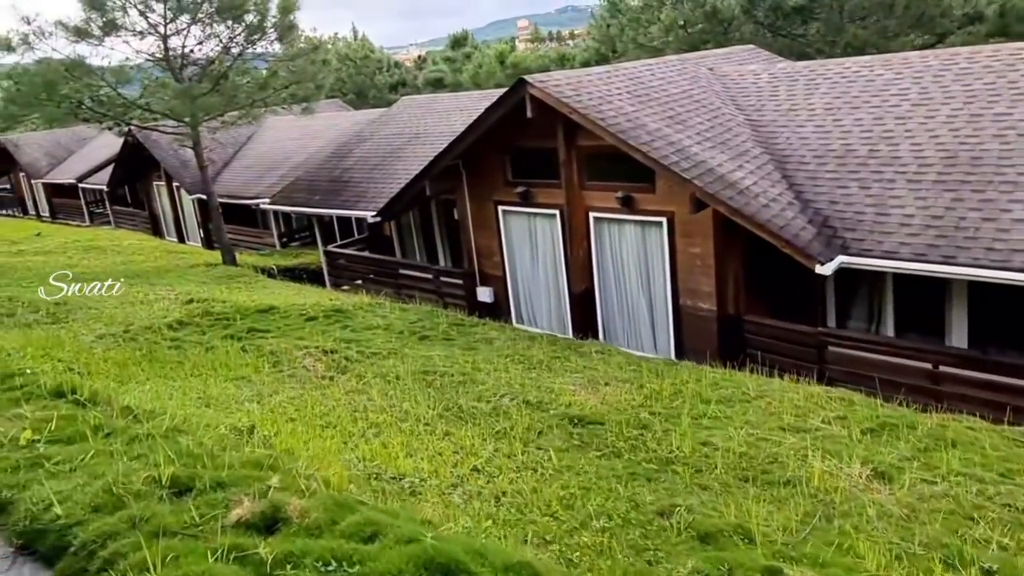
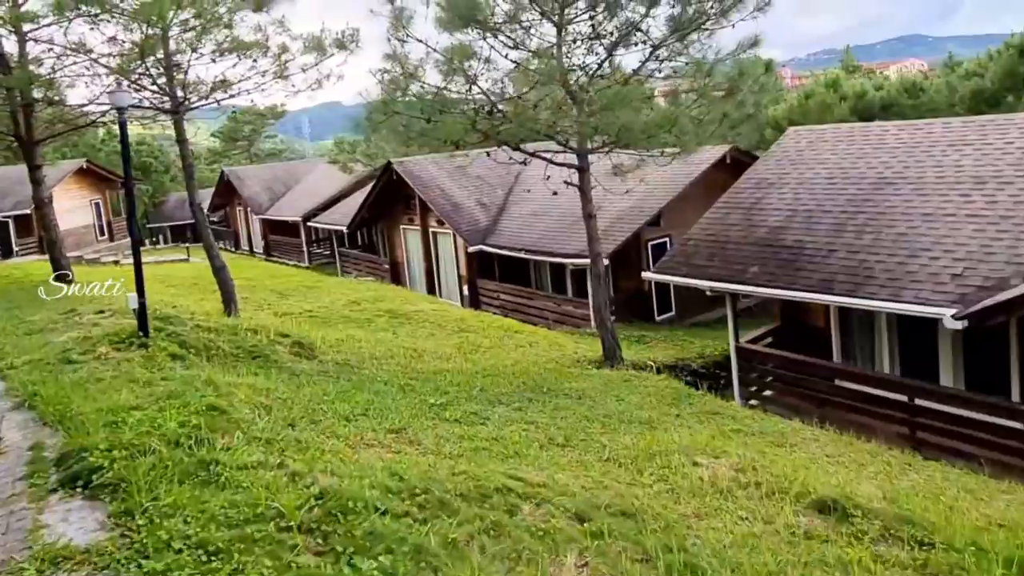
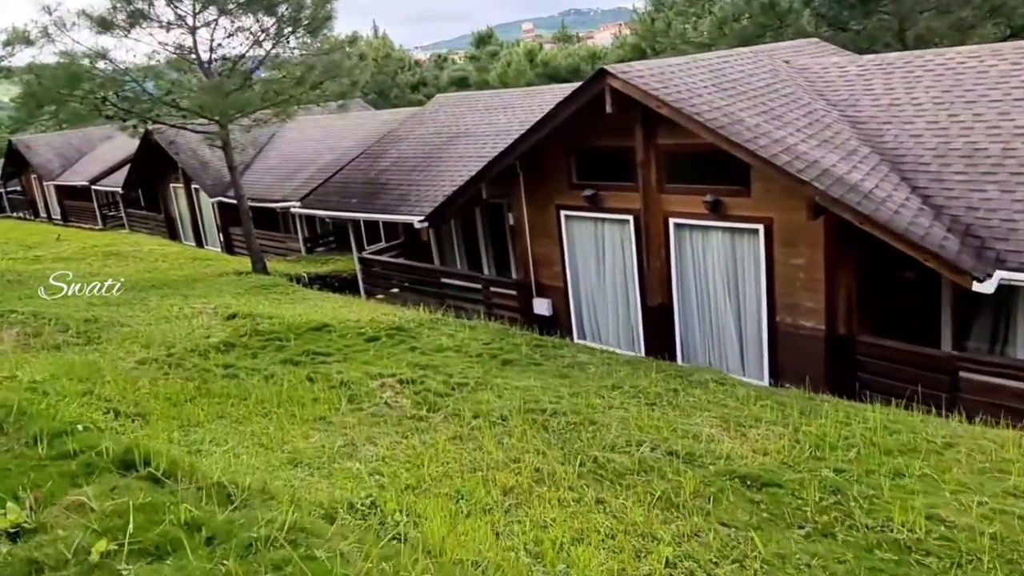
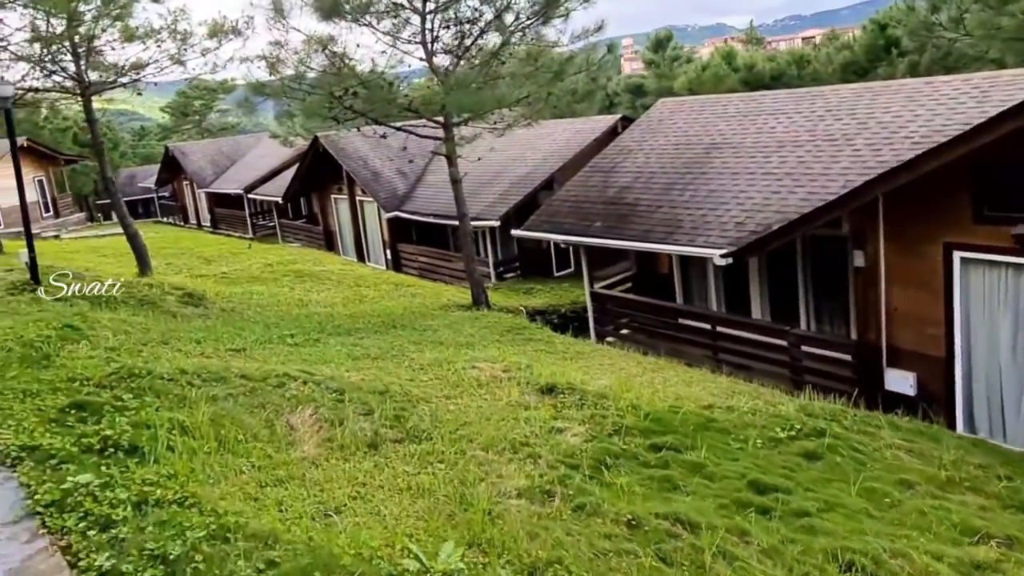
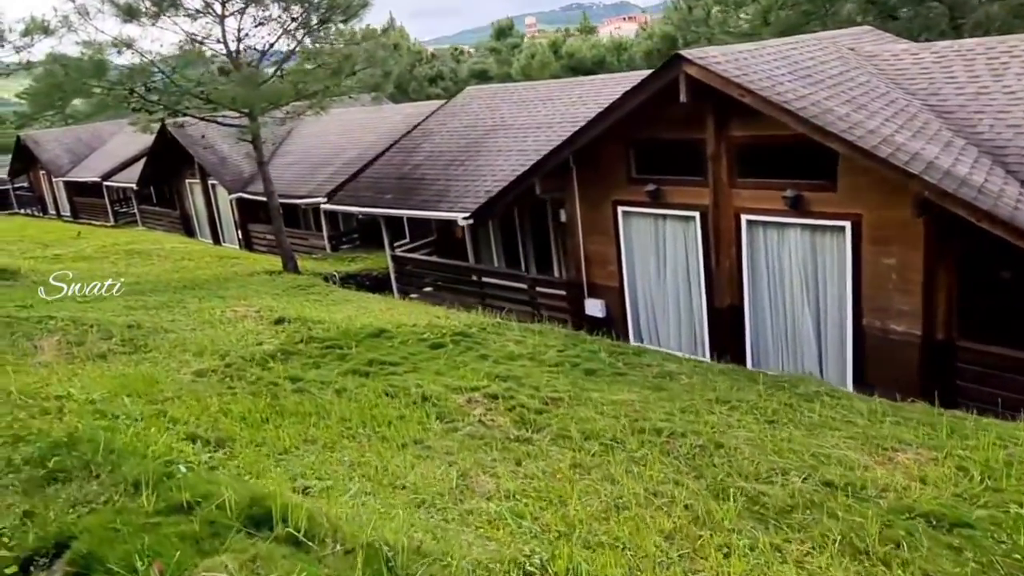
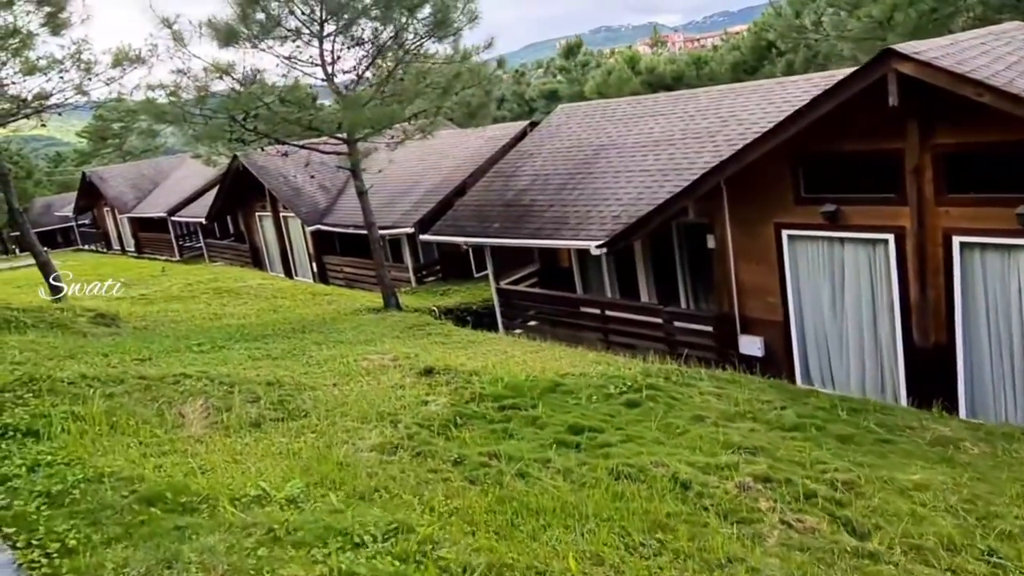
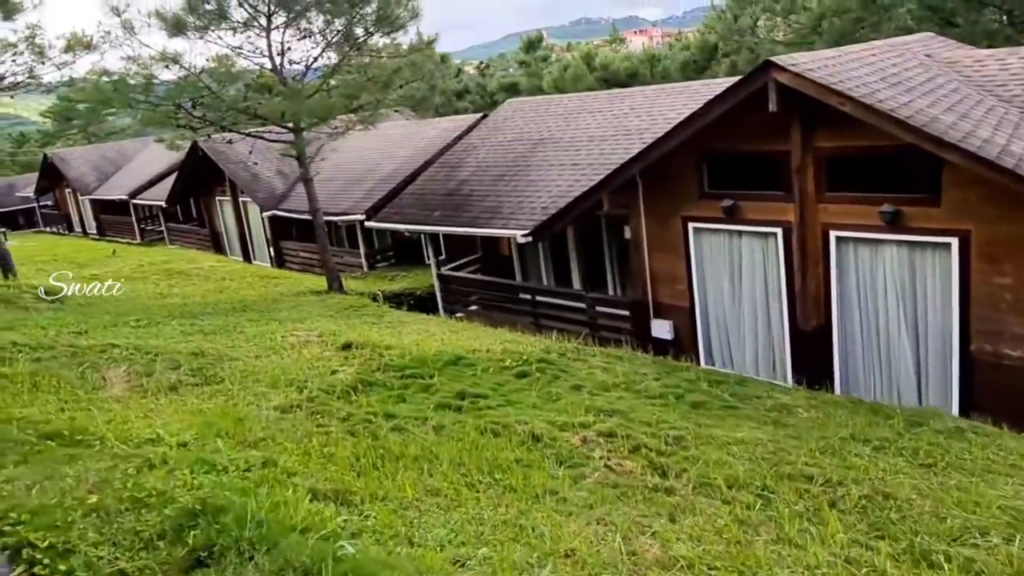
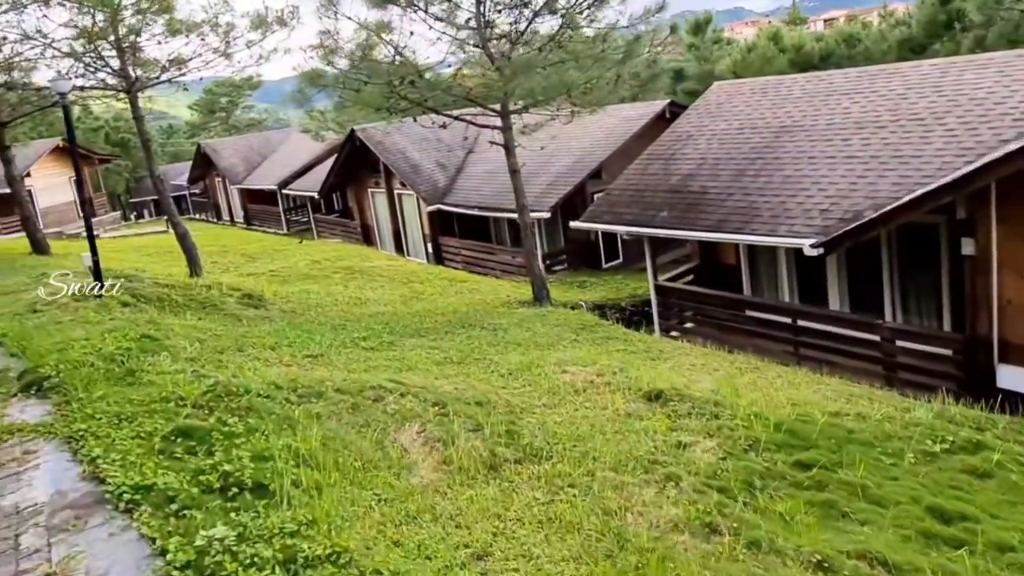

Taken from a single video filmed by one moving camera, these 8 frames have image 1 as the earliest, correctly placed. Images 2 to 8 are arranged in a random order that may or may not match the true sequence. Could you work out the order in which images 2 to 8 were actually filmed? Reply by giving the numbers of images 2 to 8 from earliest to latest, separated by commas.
3, 5, 7, 6, 4, 8, 2
